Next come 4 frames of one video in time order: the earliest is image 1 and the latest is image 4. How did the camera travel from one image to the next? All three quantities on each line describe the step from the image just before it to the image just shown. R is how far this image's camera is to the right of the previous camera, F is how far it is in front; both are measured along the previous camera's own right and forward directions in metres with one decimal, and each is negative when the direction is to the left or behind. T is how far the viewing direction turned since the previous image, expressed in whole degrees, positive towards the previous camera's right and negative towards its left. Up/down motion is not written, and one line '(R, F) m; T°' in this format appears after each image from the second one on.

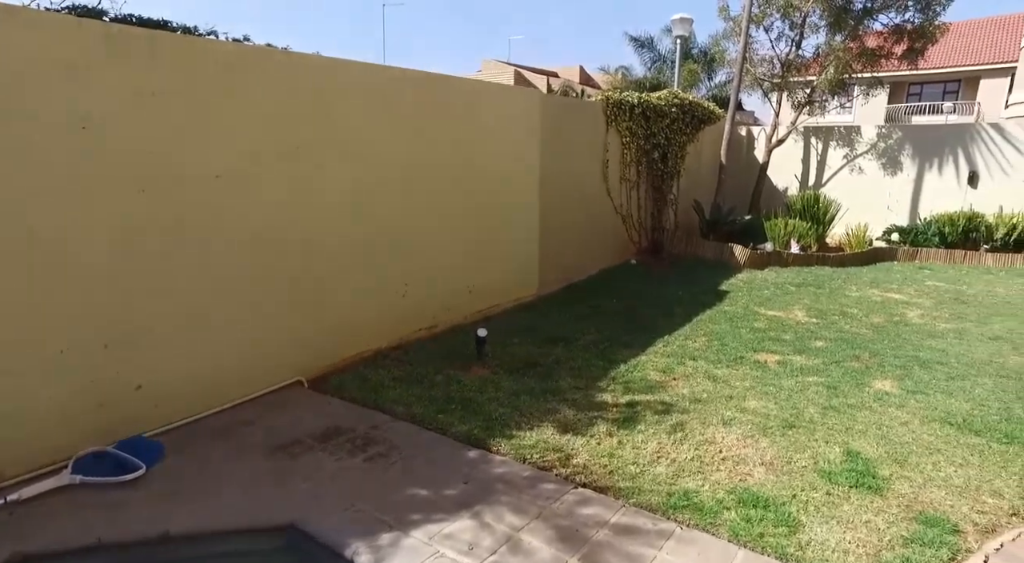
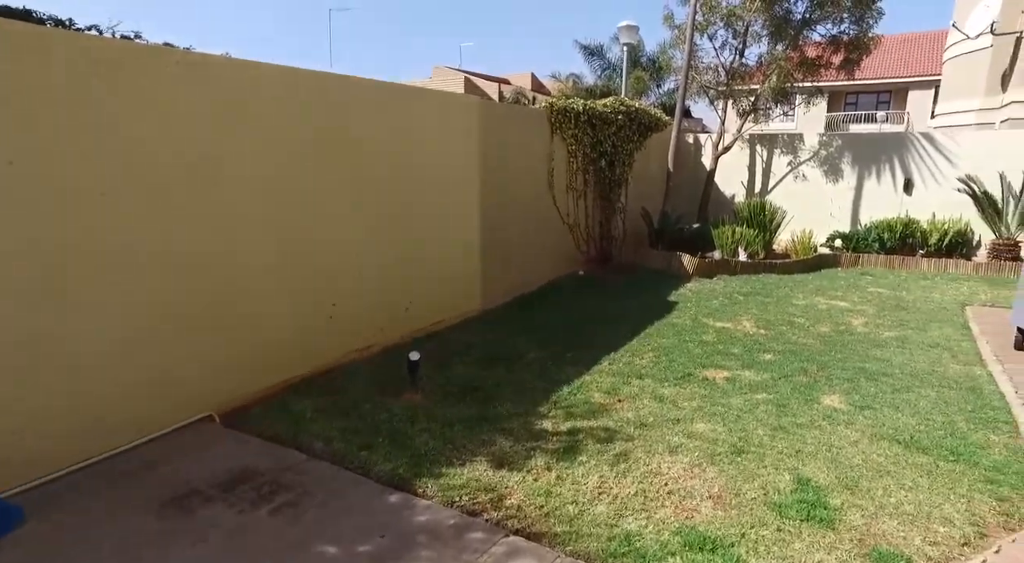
(+0.2, +0.3) m; +4°
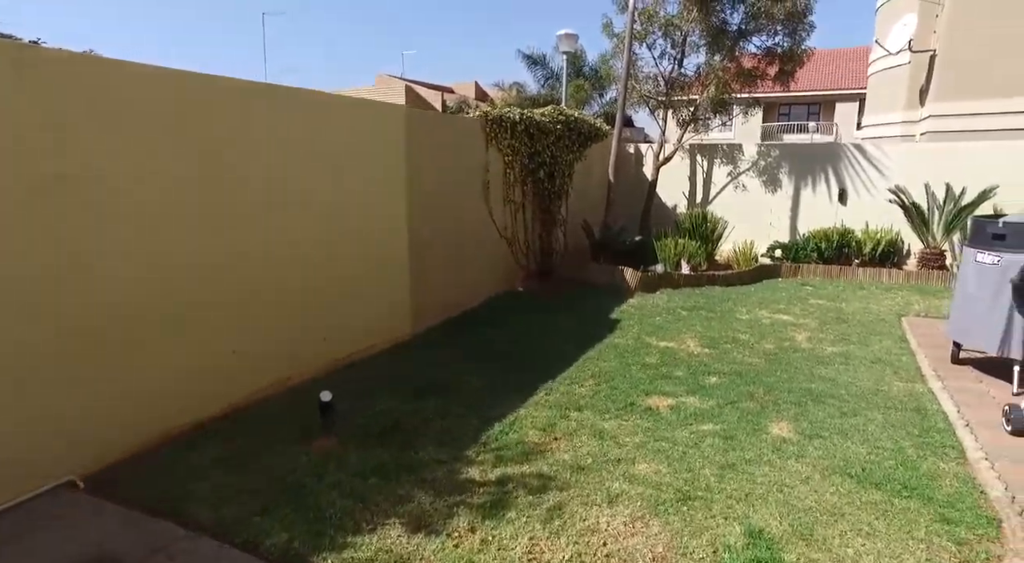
(+0.2, +0.4) m; +5°
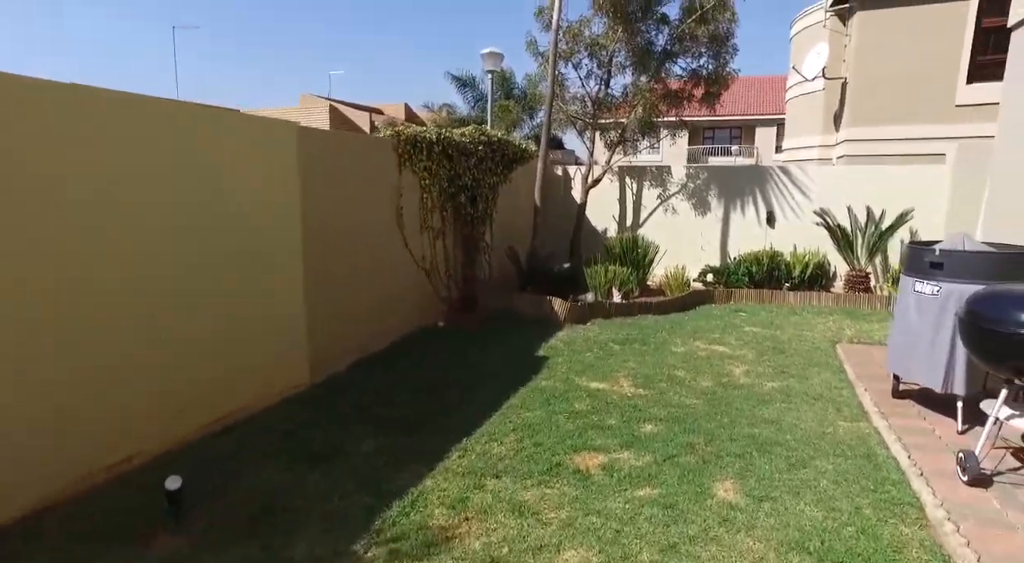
(+0.2, +0.6) m; +6°
